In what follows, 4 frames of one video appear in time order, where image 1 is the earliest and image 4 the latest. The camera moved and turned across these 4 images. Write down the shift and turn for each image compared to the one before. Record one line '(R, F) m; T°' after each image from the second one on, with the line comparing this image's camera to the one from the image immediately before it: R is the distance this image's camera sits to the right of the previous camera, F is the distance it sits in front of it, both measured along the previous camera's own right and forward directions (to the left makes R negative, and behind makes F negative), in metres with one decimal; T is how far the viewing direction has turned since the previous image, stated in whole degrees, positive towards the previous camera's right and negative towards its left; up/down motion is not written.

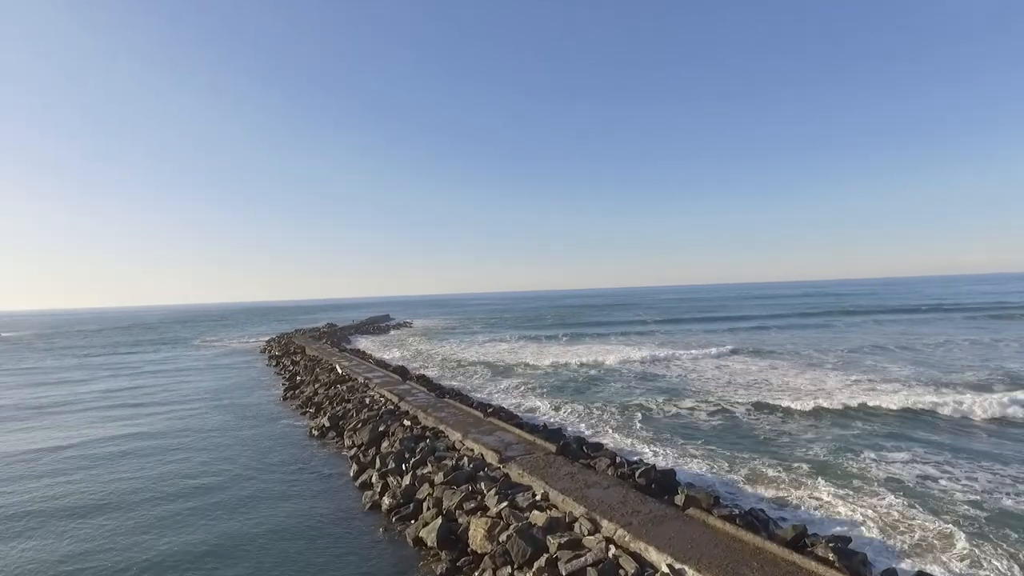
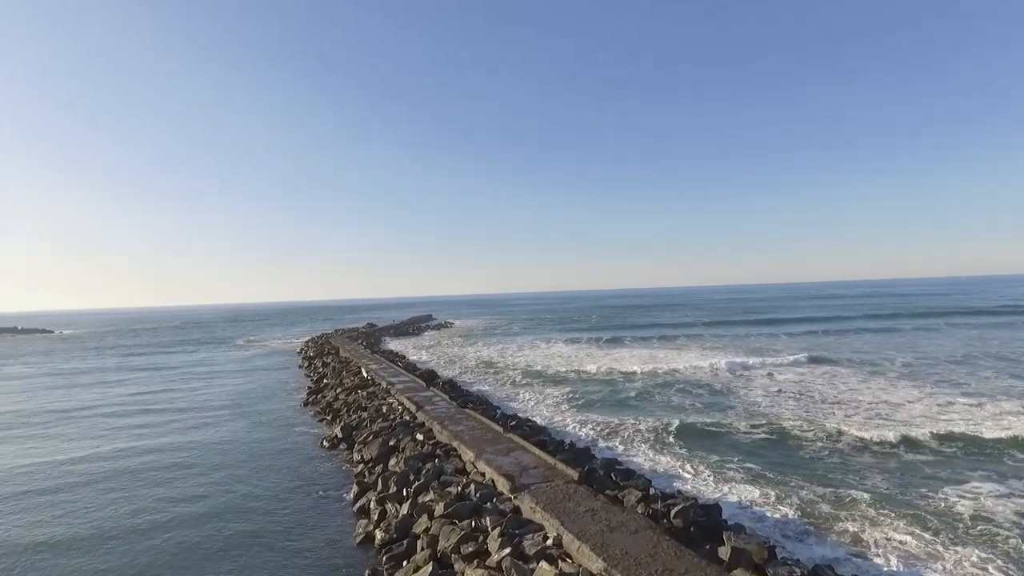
(+0.3, +0.9) m; -5°
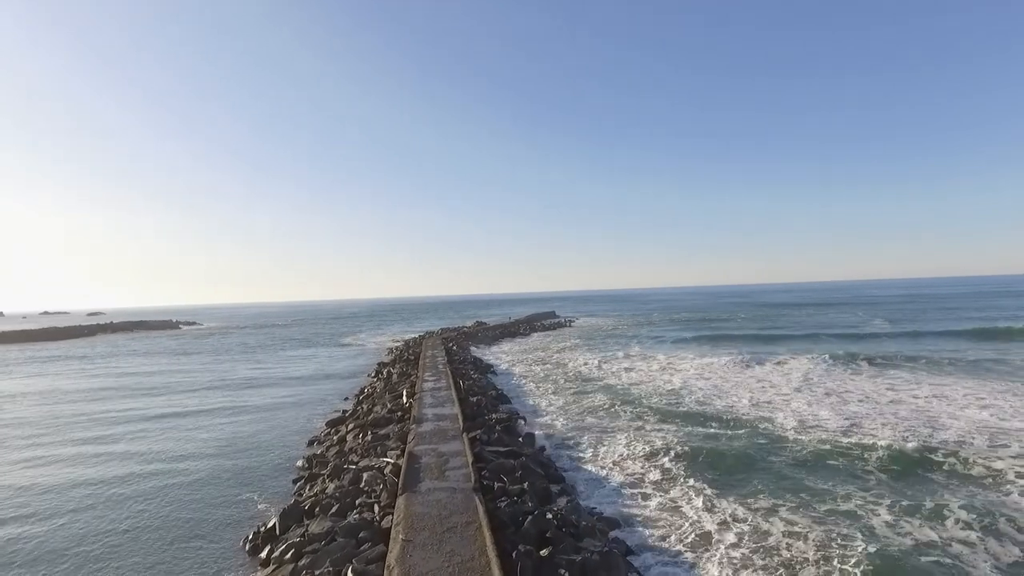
(+0.9, +4.5) m; -15°
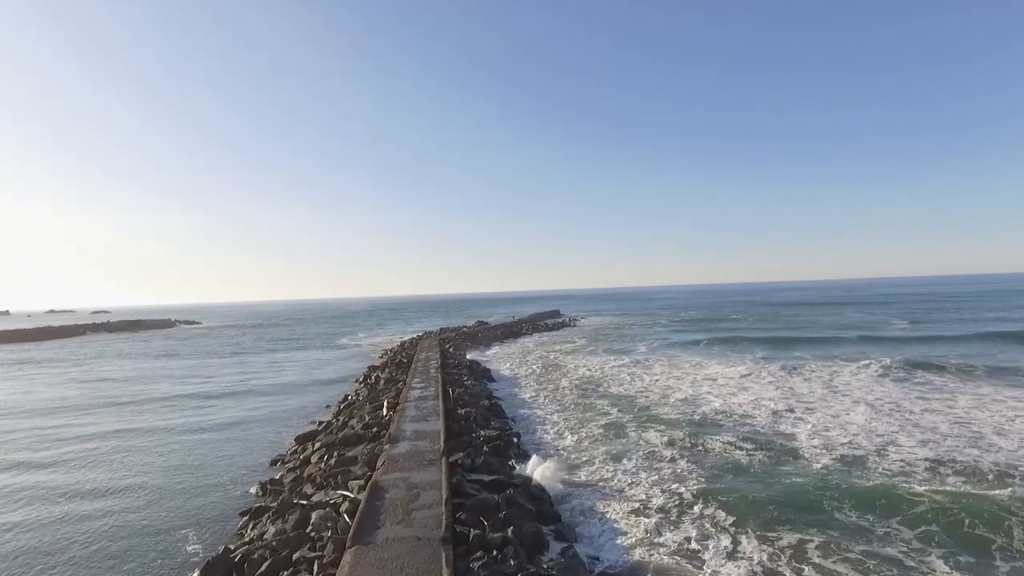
(+0.3, +1.2) m; -1°
